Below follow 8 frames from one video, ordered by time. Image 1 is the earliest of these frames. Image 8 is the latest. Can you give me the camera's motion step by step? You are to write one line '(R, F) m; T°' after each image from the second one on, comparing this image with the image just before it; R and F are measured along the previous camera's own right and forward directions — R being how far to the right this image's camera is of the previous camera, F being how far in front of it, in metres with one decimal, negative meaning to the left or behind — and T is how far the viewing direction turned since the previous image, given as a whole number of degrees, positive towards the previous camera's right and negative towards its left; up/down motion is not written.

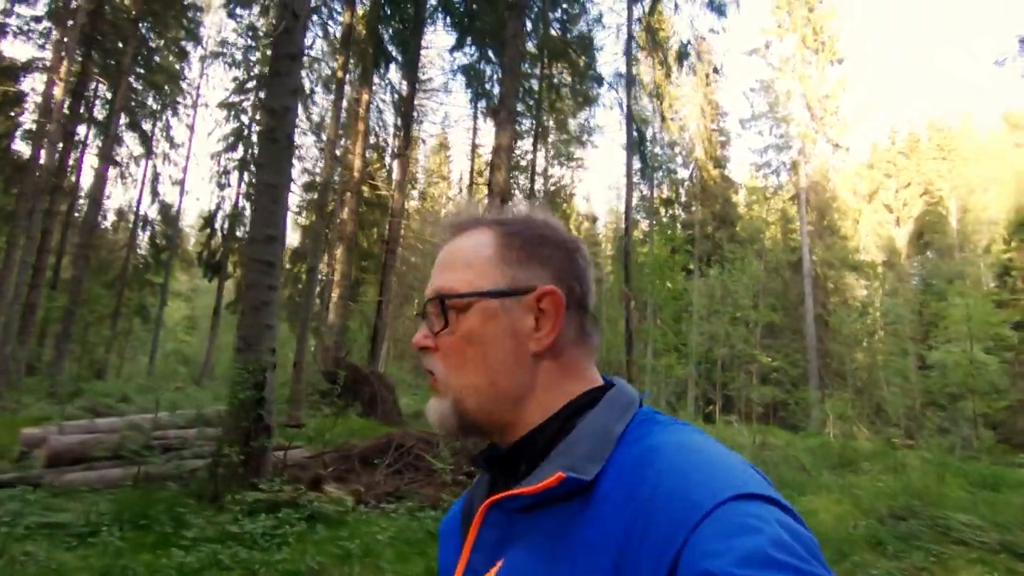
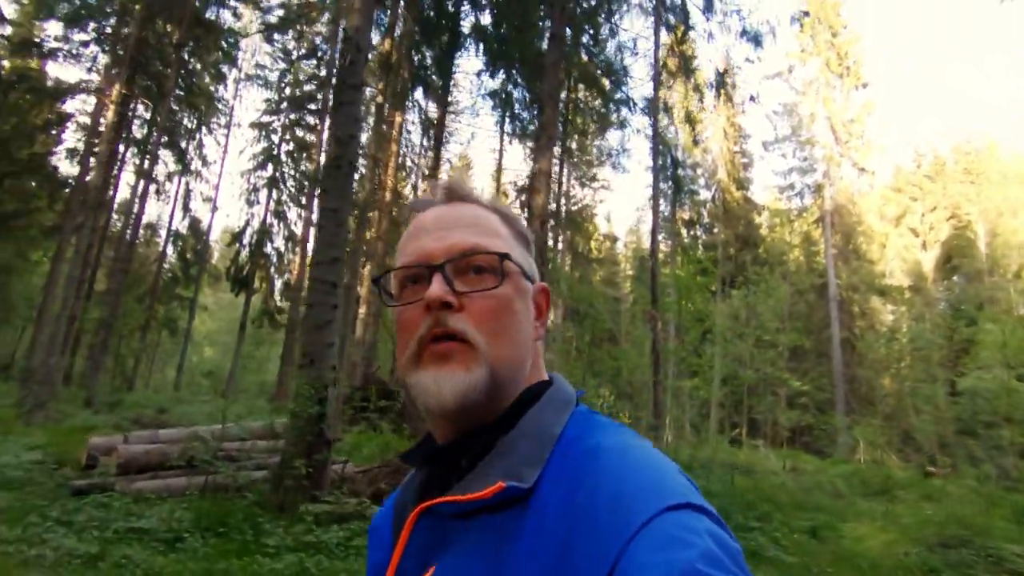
(-0.3, -0.1) m; -2°
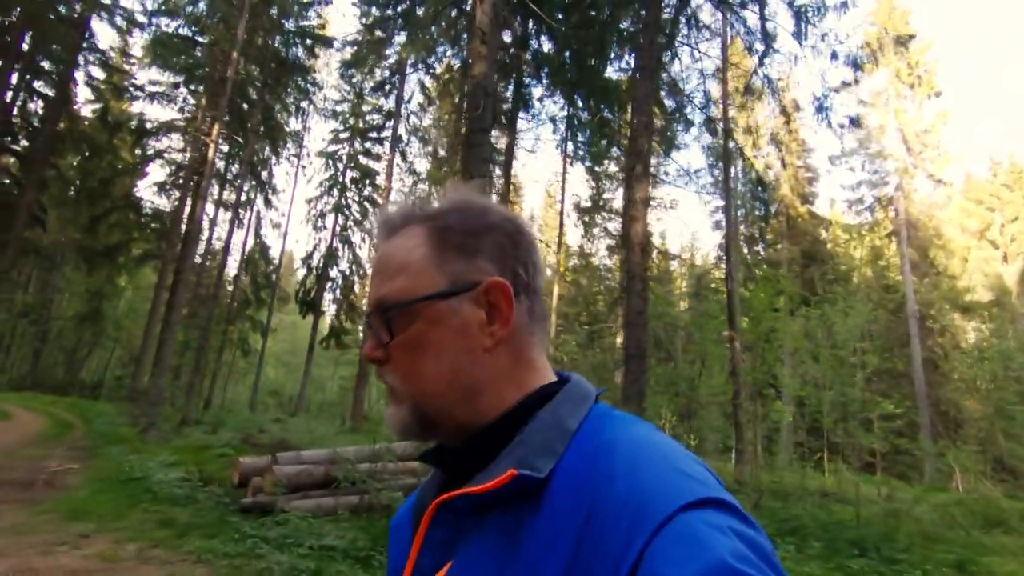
(-0.6, -0.2) m; -4°
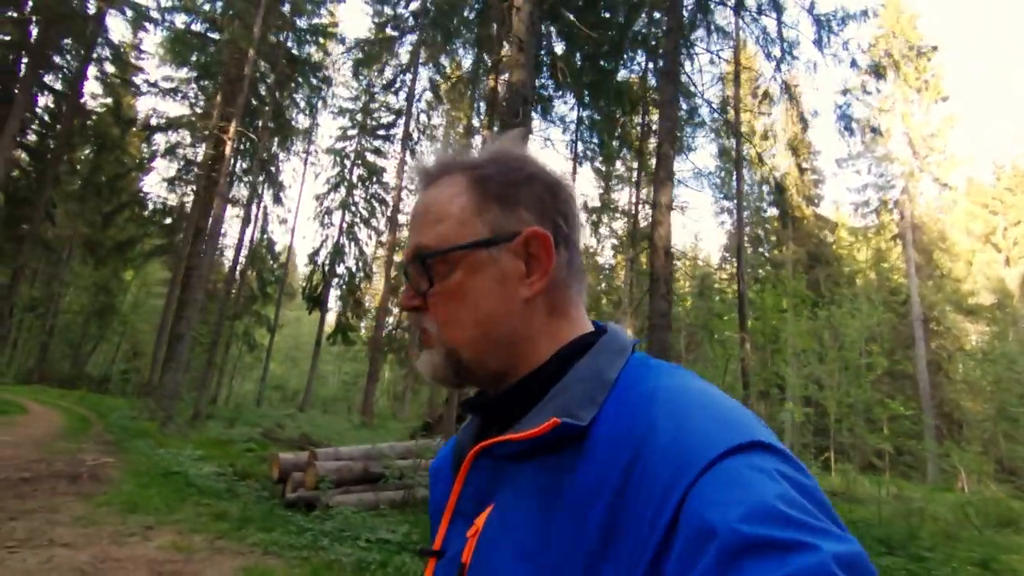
(-0.3, -0.1) m; 0°
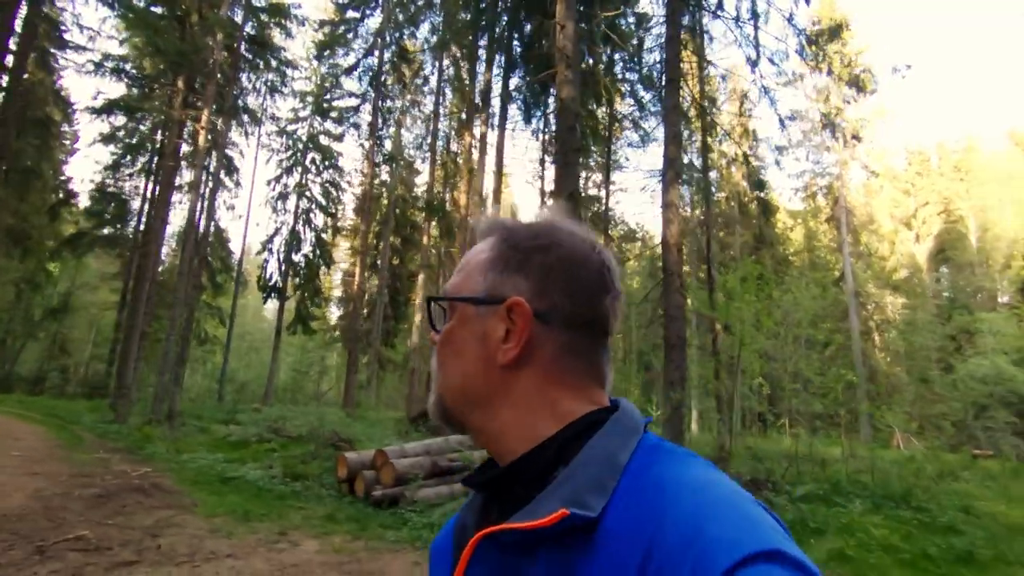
(-1.0, -0.3) m; +7°
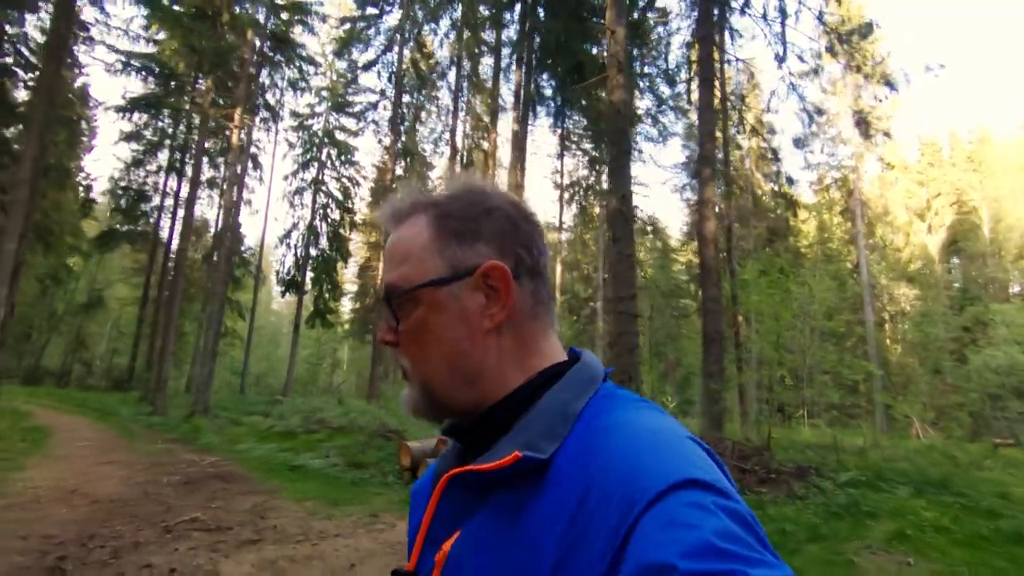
(-0.5, -0.2) m; 0°
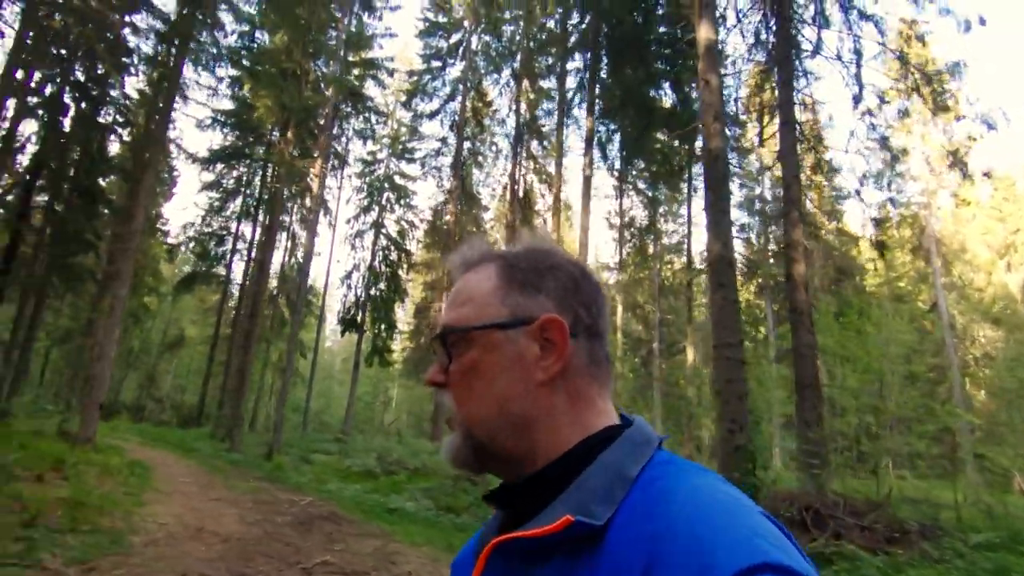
(-0.5, -0.1) m; -4°
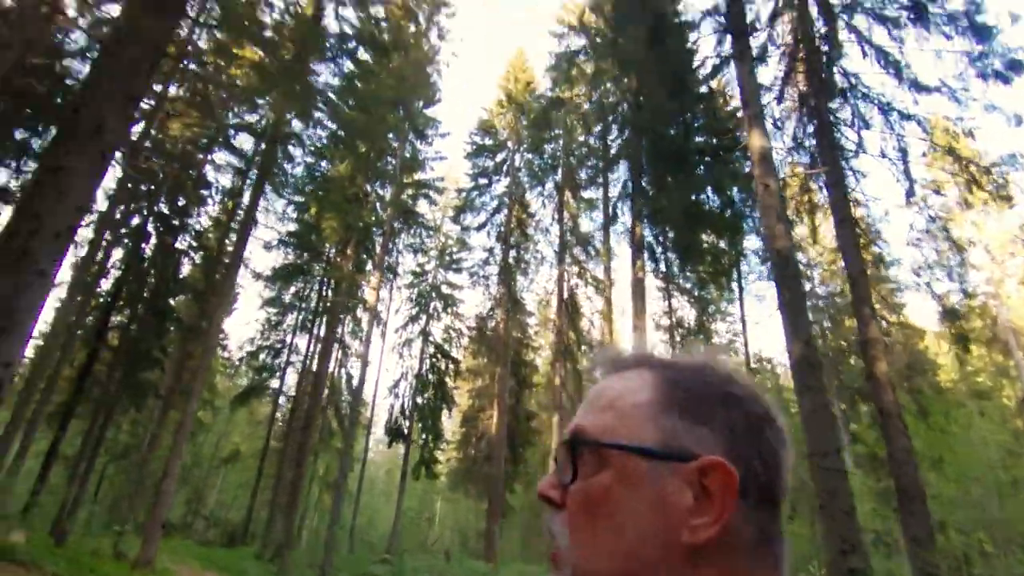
(-0.3, 0.0) m; -4°
